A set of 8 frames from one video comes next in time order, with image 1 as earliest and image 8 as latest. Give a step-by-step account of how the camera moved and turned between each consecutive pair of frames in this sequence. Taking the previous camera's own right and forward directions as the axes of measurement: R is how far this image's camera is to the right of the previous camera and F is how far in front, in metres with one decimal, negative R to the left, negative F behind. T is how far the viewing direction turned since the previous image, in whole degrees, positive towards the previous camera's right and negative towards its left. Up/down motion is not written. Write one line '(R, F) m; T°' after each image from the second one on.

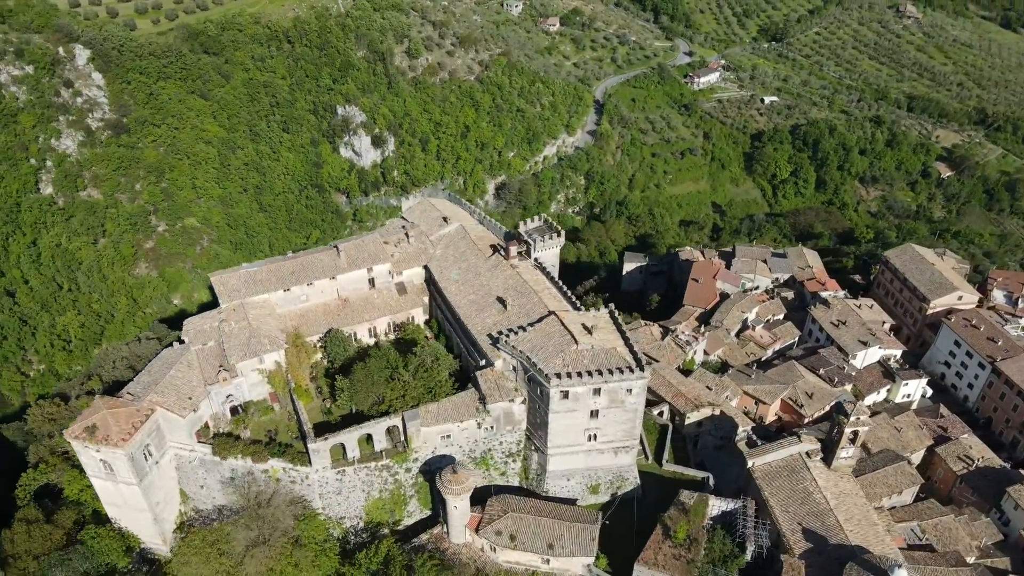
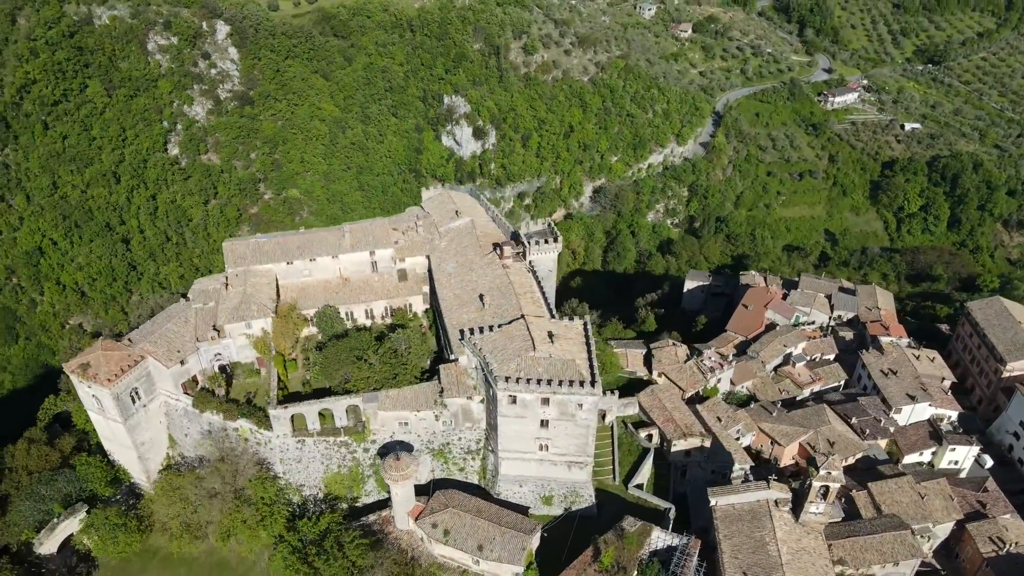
(+6.9, +0.7) m; -10°
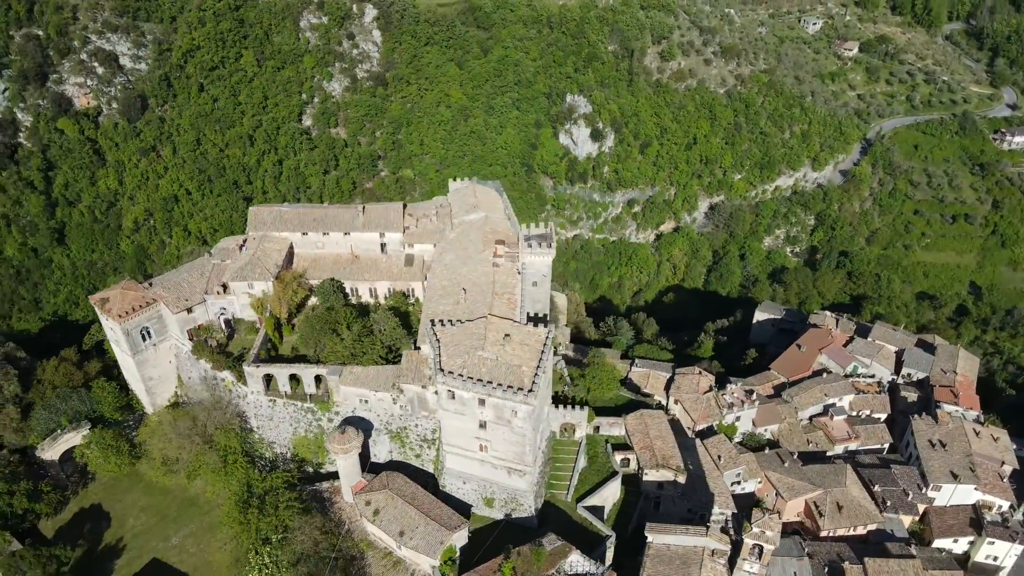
(+8.0, +0.9) m; -11°
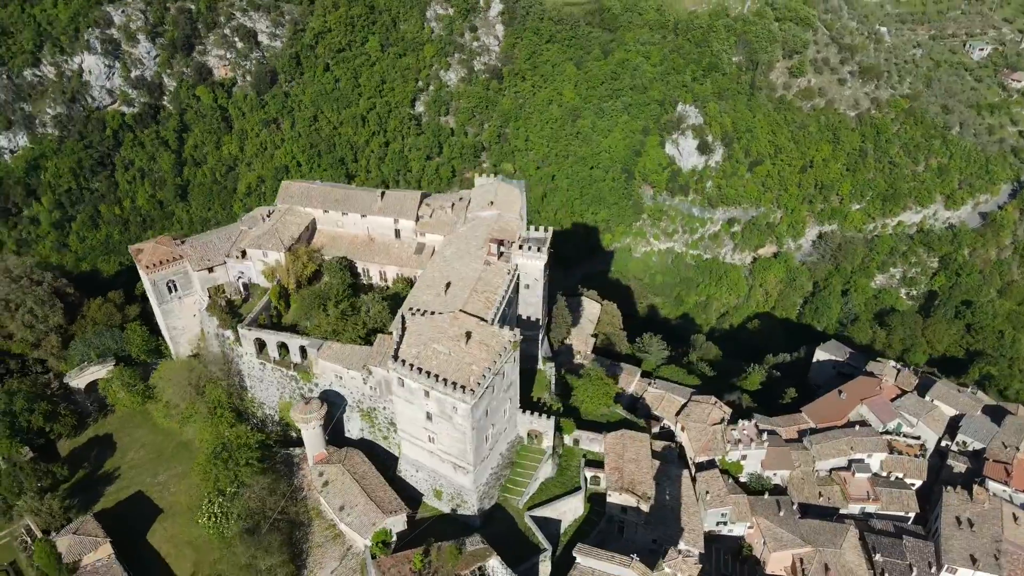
(+7.2, +0.7) m; -10°
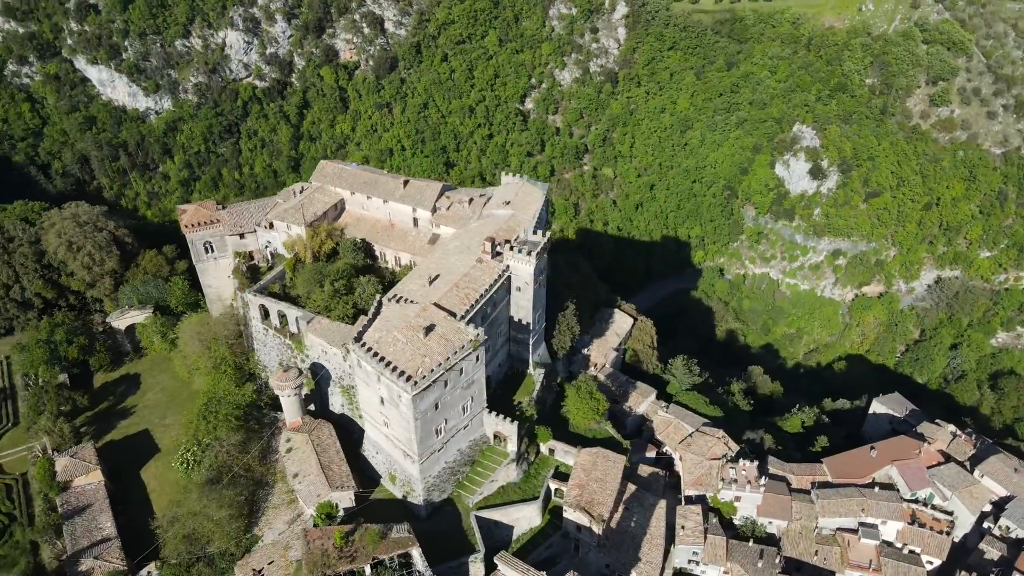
(+7.2, +0.8) m; -10°
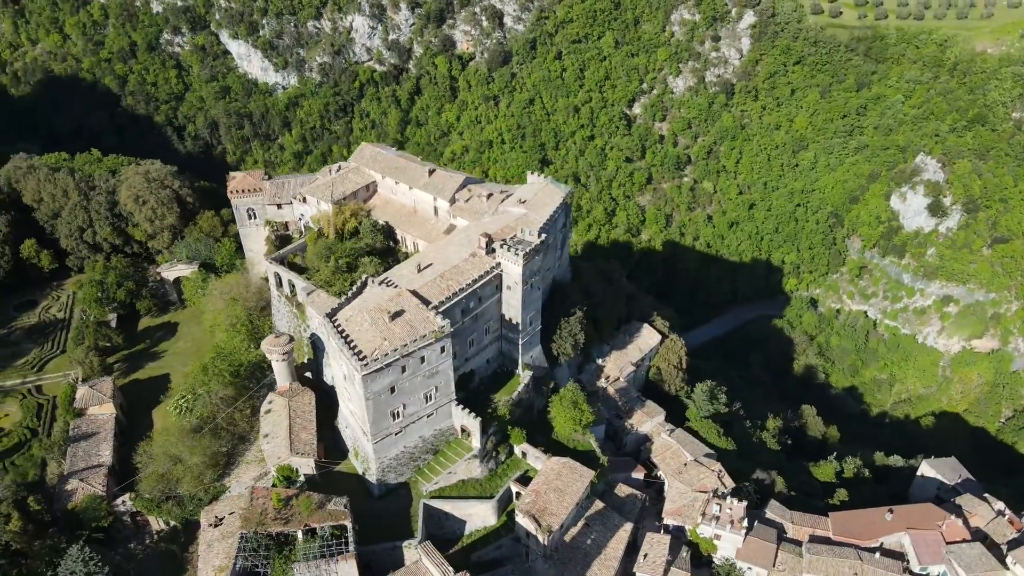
(+7.0, +0.7) m; -10°
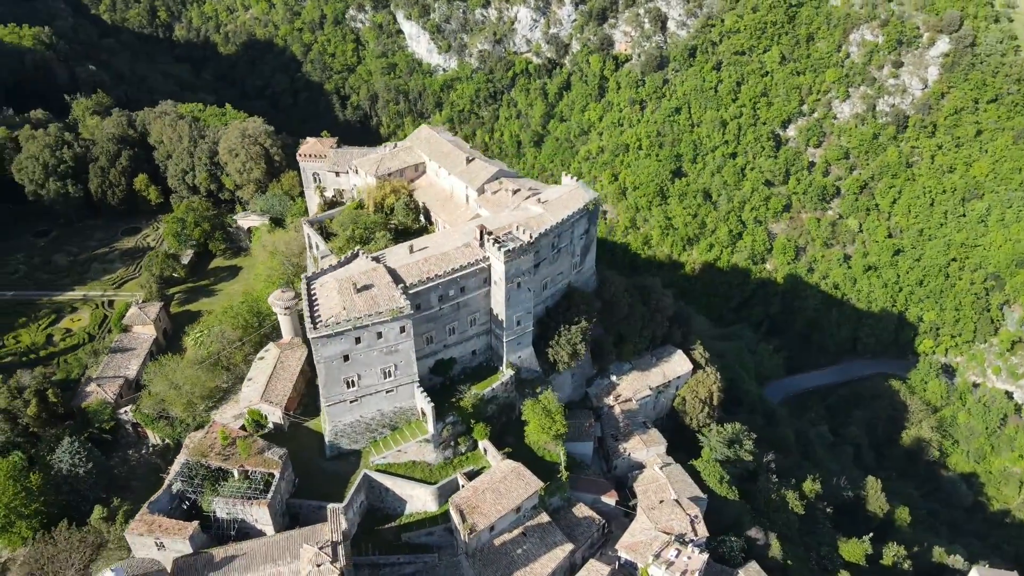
(+9.5, +1.4) m; -14°
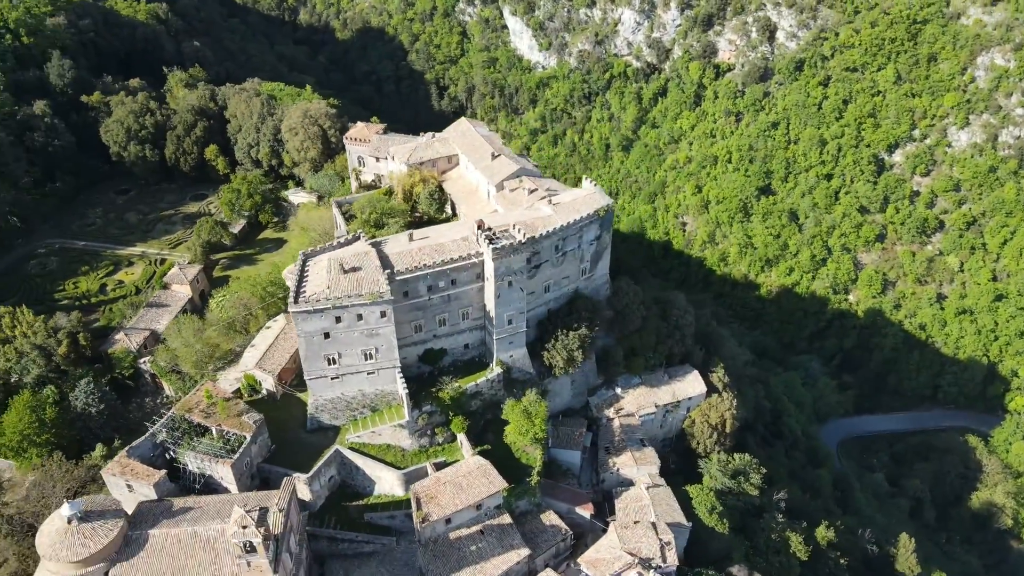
(+6.0, +0.6) m; -9°
